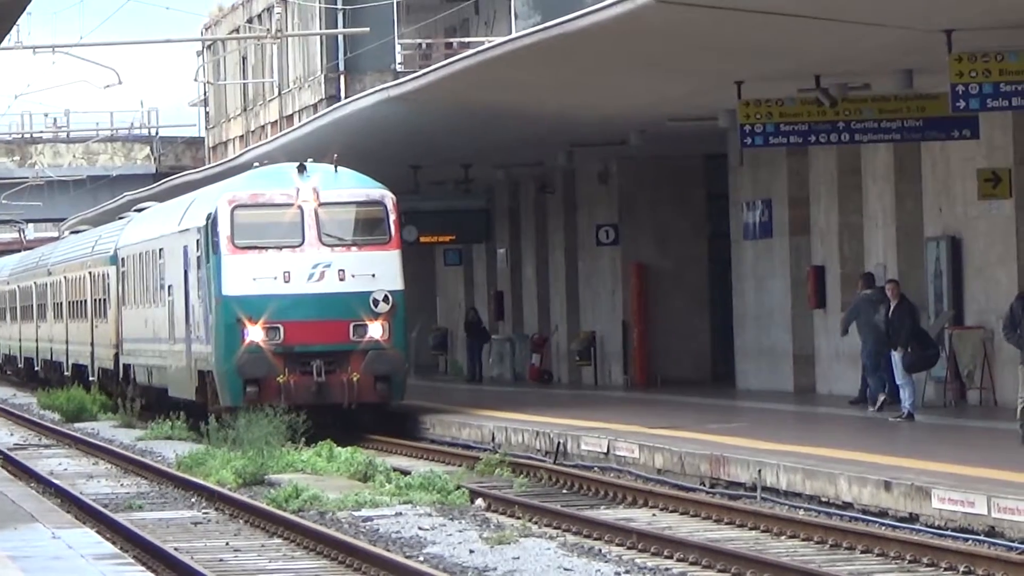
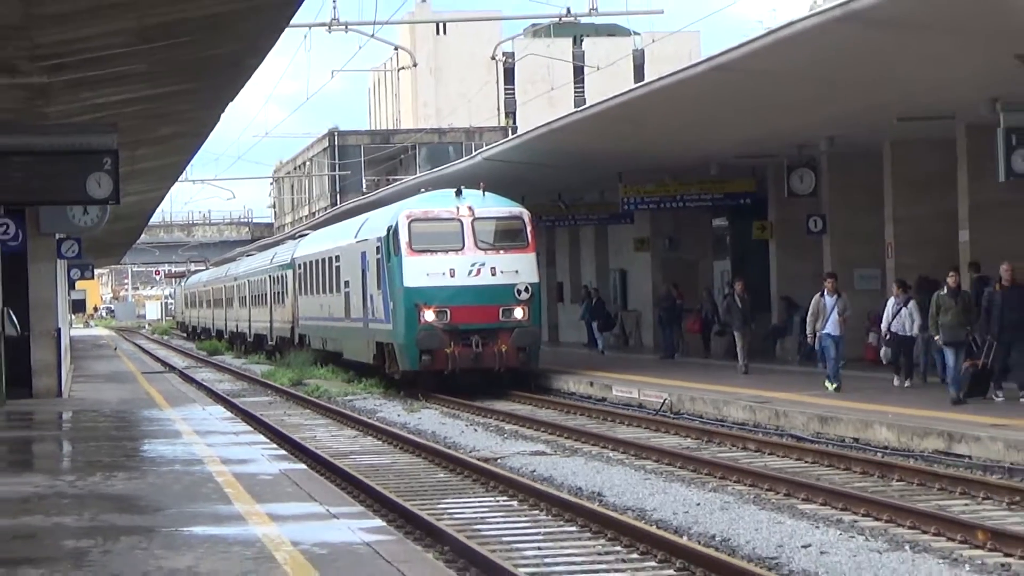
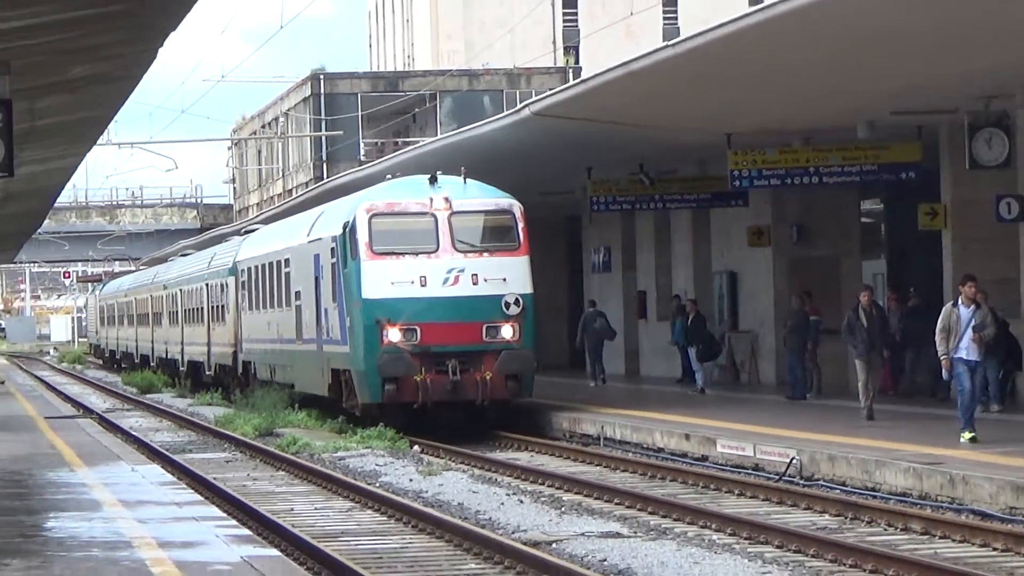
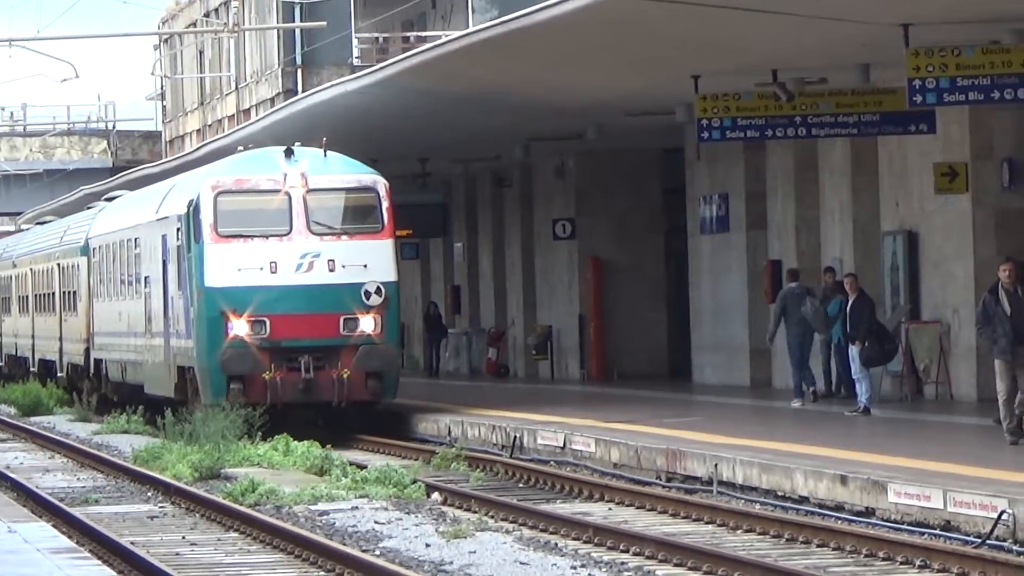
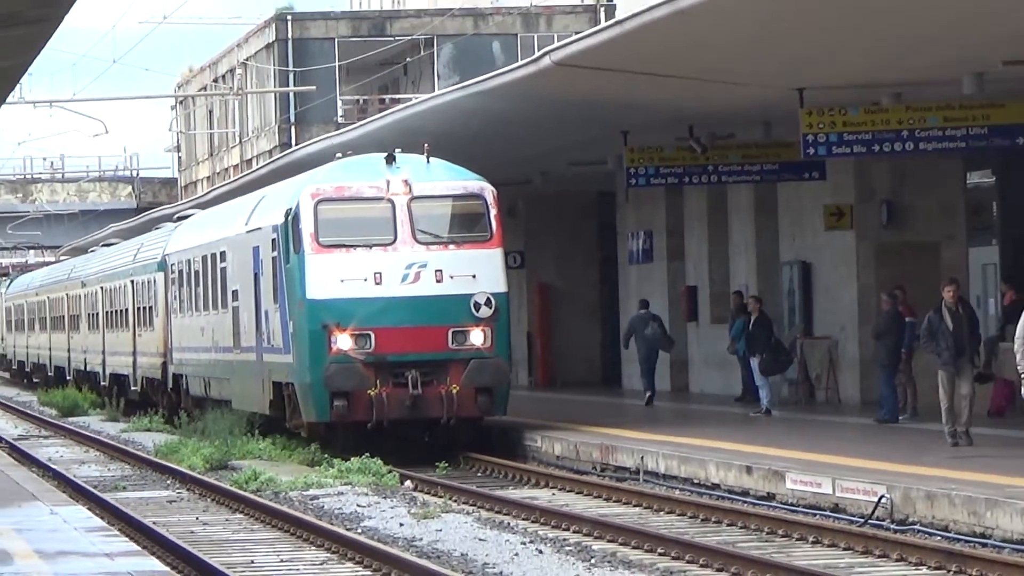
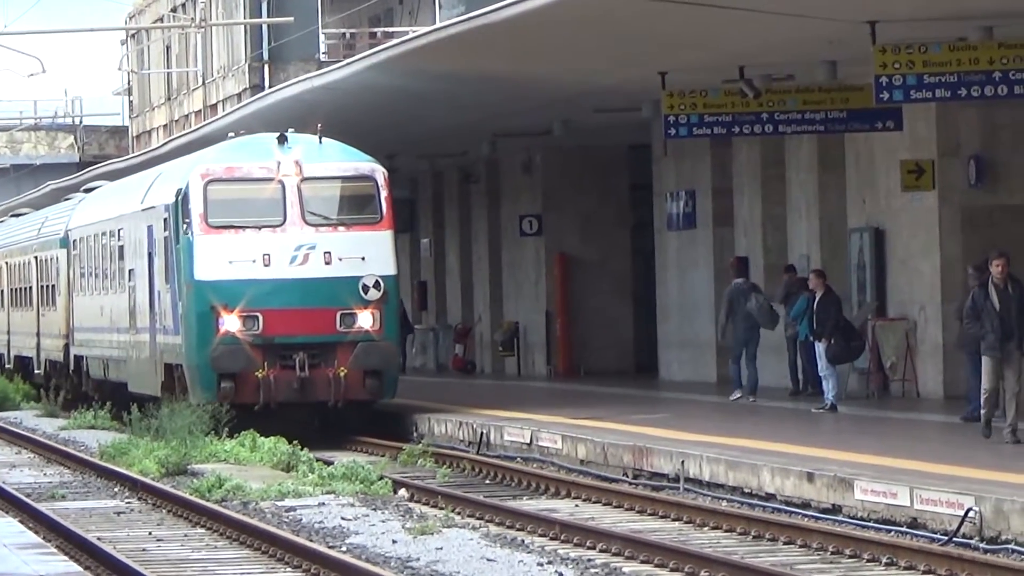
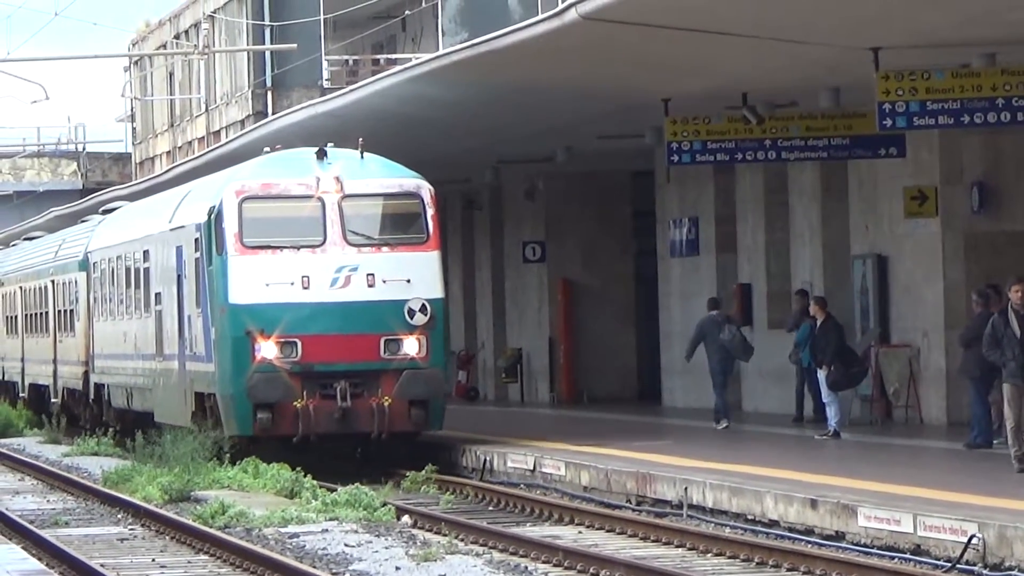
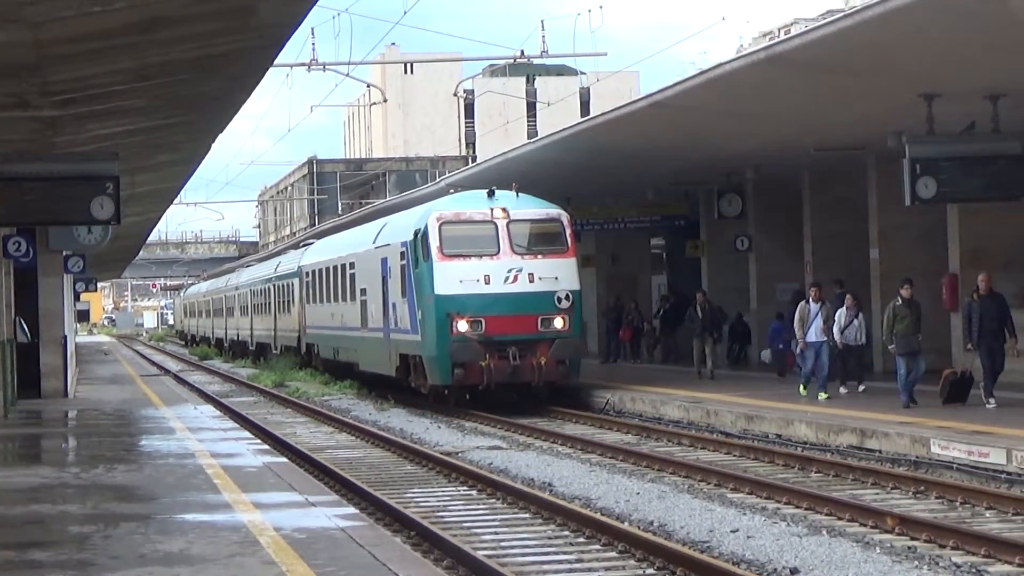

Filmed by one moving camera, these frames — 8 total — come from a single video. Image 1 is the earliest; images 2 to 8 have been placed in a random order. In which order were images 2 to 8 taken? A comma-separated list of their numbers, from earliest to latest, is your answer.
4, 6, 7, 5, 3, 2, 8
